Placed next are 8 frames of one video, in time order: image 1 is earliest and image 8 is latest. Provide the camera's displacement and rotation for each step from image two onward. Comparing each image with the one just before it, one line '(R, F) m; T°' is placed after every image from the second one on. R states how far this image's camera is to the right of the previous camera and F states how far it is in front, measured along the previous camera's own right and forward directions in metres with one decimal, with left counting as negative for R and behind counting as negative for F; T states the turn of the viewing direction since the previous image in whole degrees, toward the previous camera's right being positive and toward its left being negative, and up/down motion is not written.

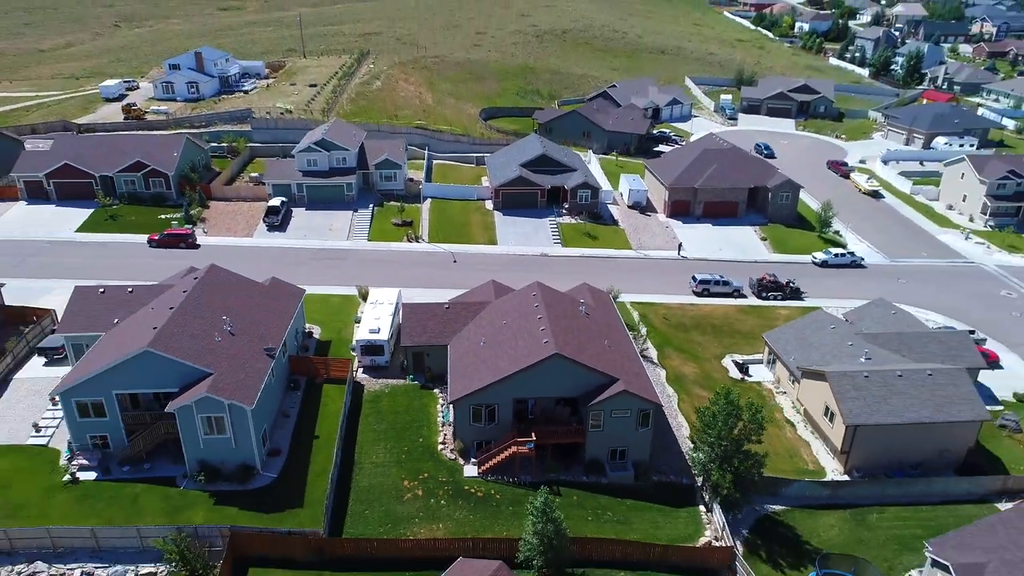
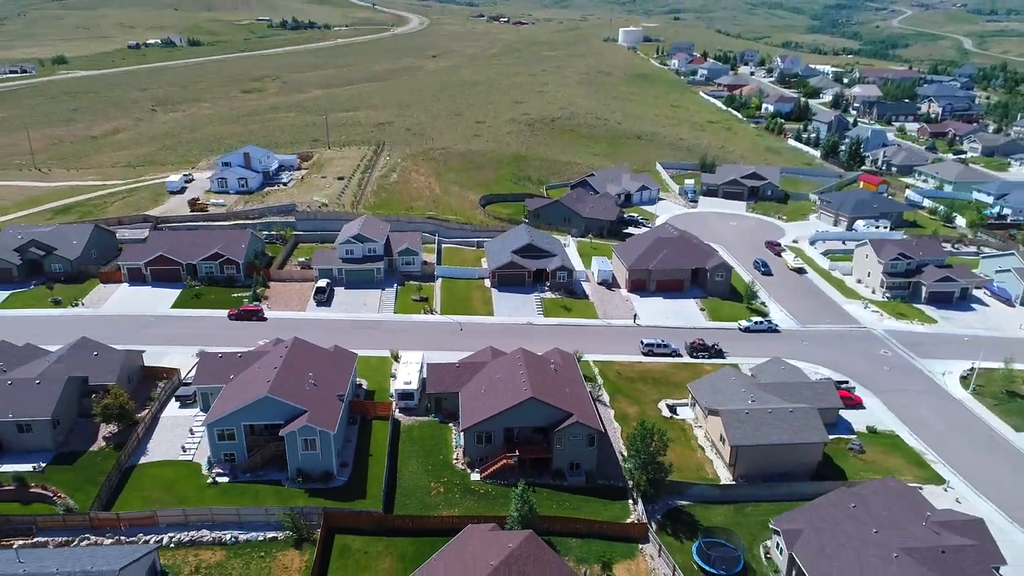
(+0.2, -5.2) m; 0°
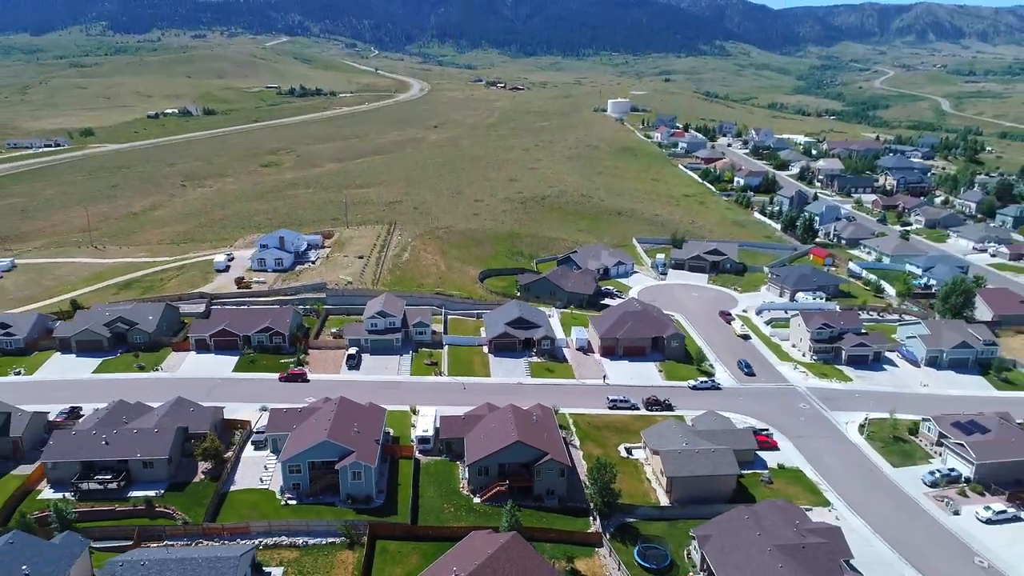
(+0.2, -5.7) m; 0°
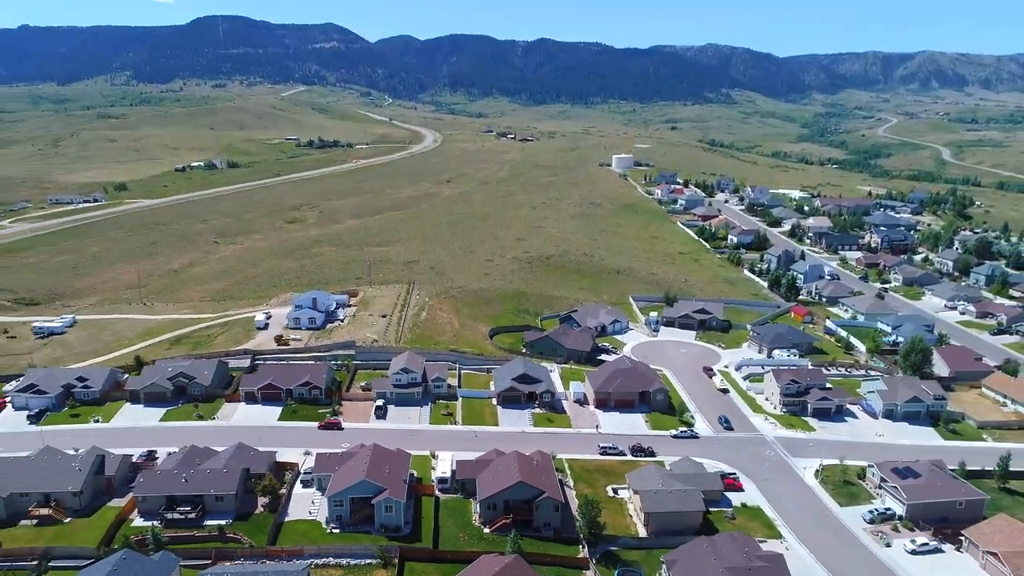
(+0.2, -4.8) m; -1°
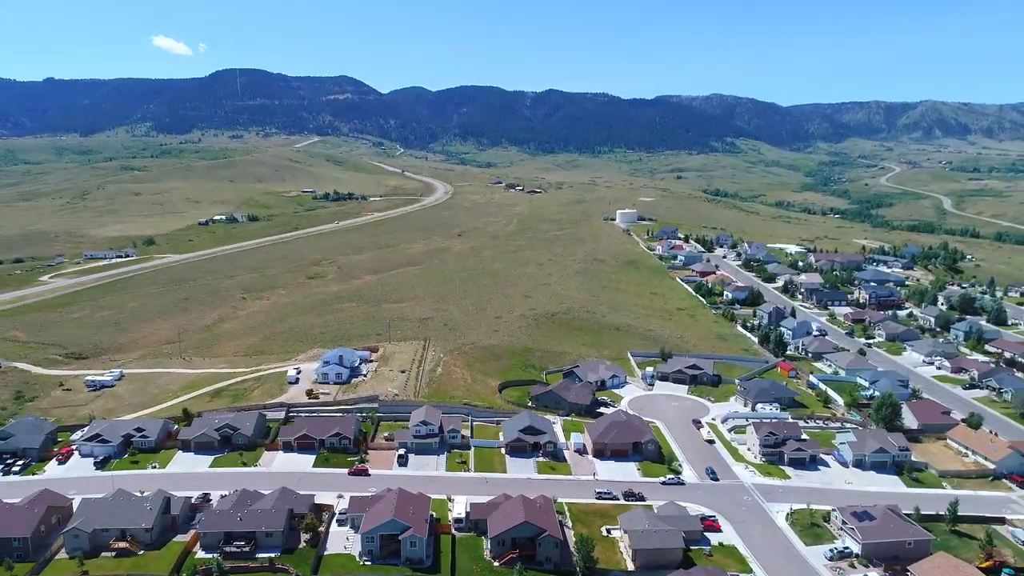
(+0.1, -4.7) m; -1°
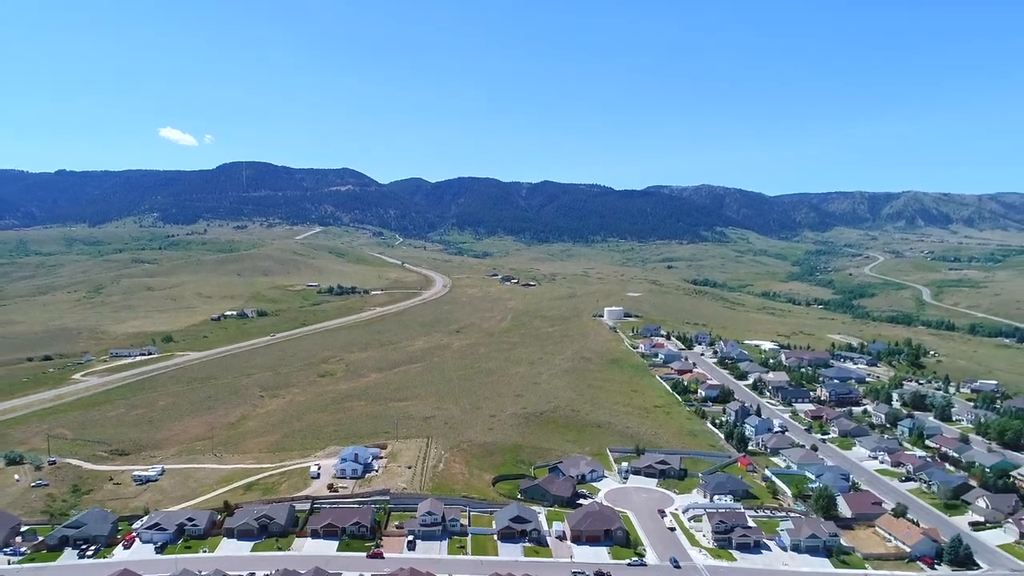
(+0.4, -9.0) m; 0°
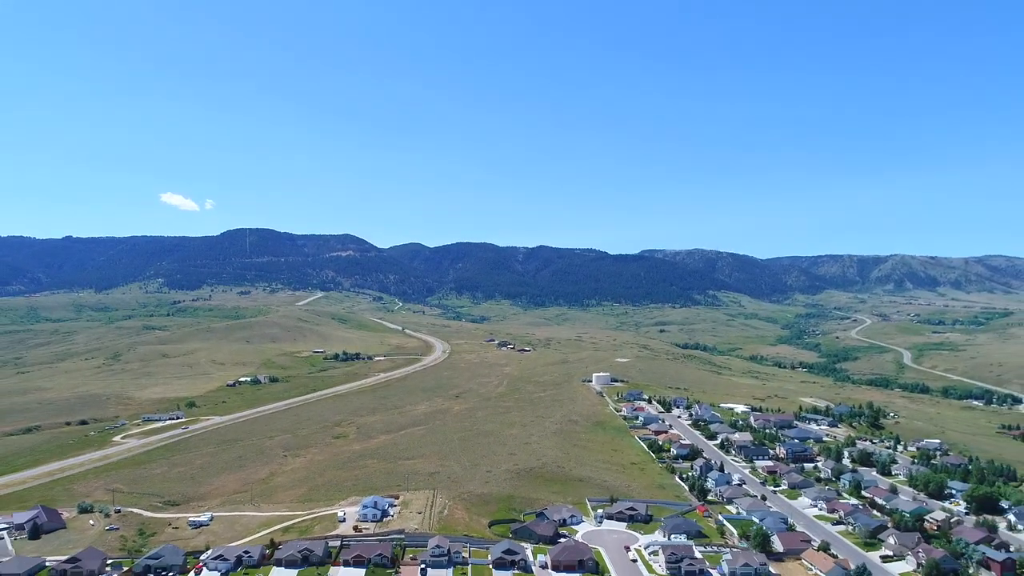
(+0.5, -13.2) m; 0°
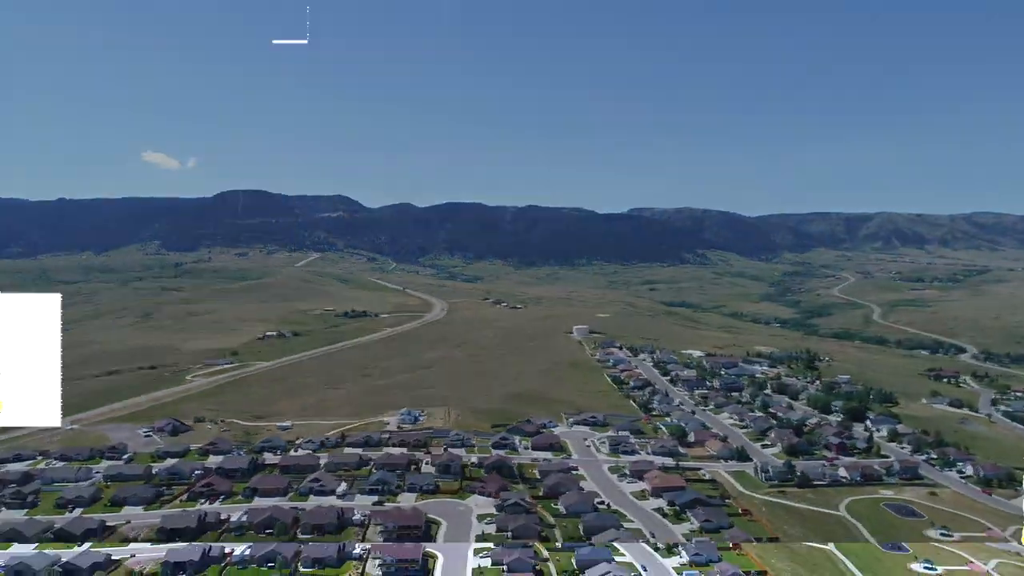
(+1.8, -27.6) m; -1°
